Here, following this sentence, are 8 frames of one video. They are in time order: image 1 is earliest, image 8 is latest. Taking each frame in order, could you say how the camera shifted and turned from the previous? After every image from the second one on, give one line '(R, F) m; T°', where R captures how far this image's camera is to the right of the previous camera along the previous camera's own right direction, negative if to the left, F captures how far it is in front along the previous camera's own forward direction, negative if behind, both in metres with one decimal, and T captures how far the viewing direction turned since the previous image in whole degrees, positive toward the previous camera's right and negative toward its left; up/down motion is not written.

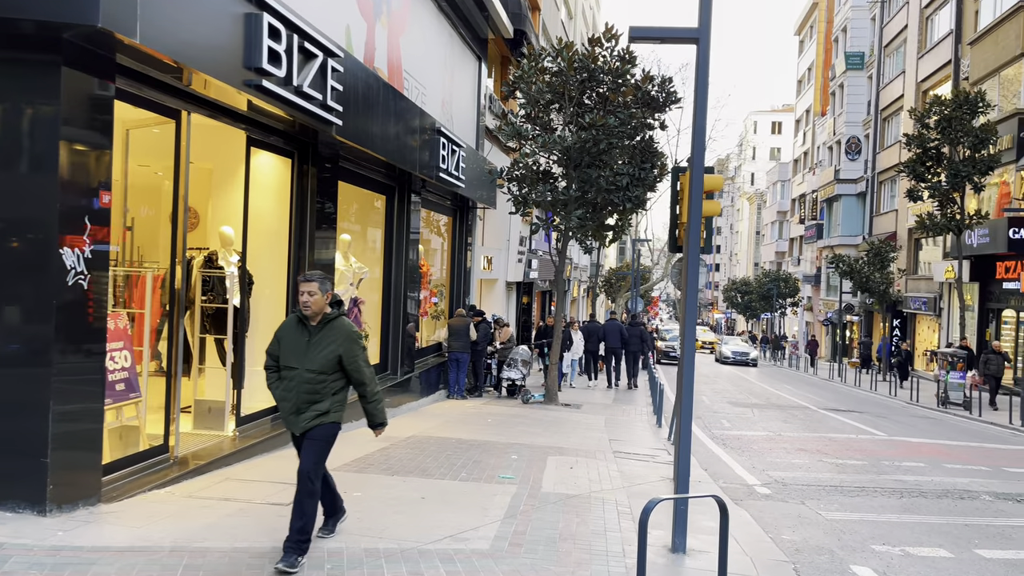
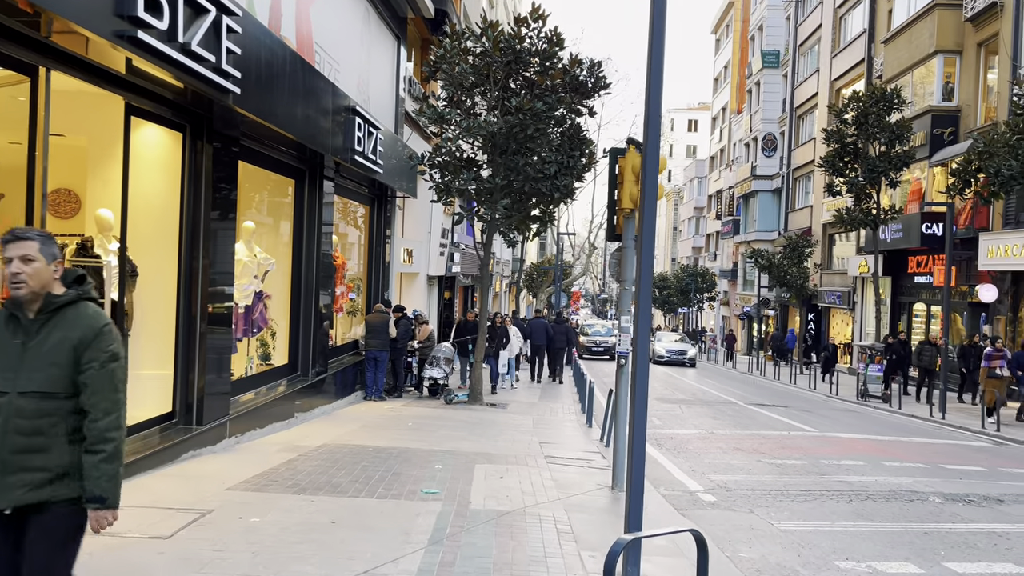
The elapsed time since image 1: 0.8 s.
(0.0, +0.9) m; +6°
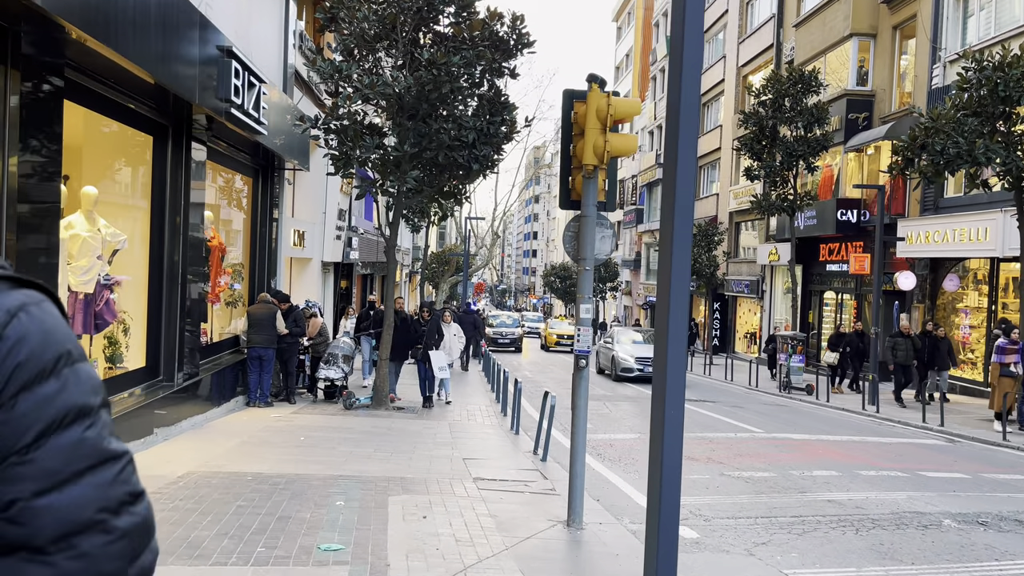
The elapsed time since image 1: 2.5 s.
(-0.2, +1.9) m; +7°
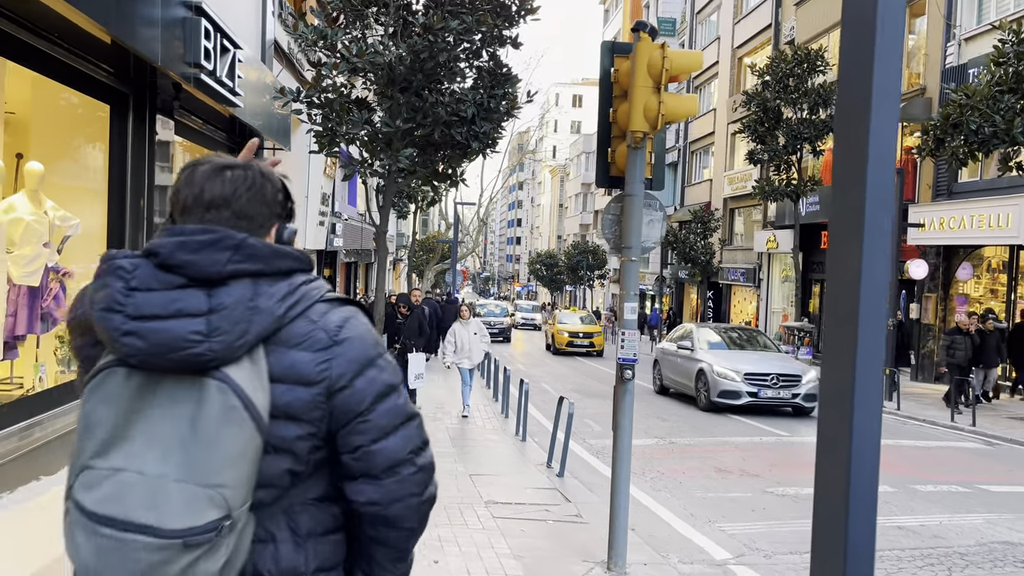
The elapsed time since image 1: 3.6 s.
(-0.3, +1.1) m; +1°
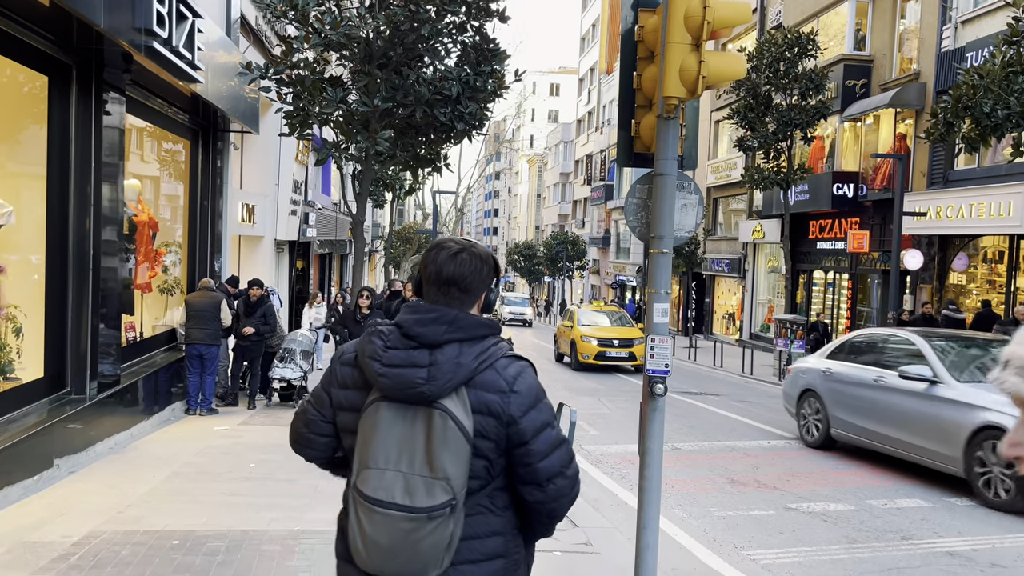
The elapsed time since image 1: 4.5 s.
(-0.2, +0.9) m; +2°
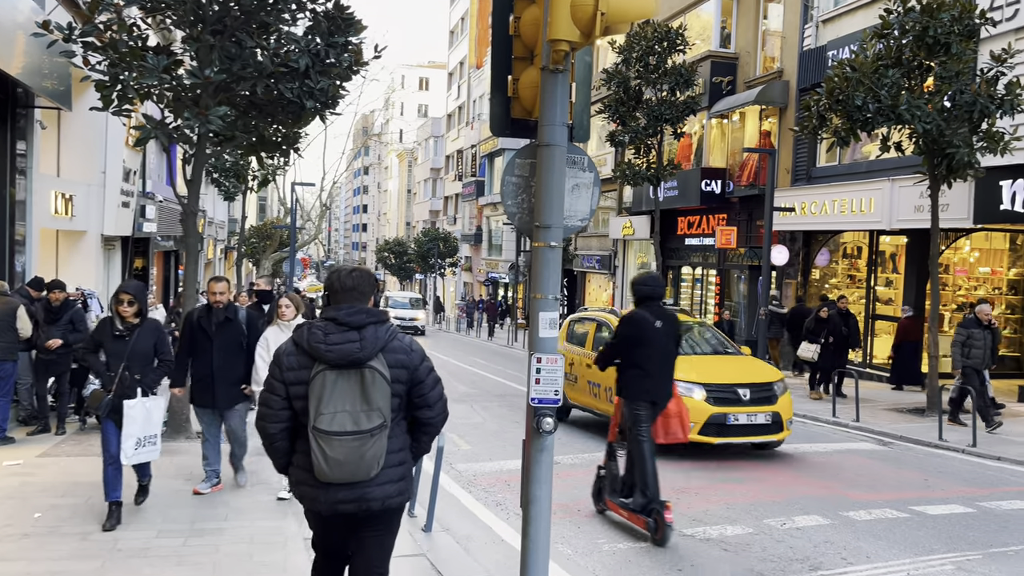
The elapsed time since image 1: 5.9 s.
(+0.1, +1.1) m; +9°
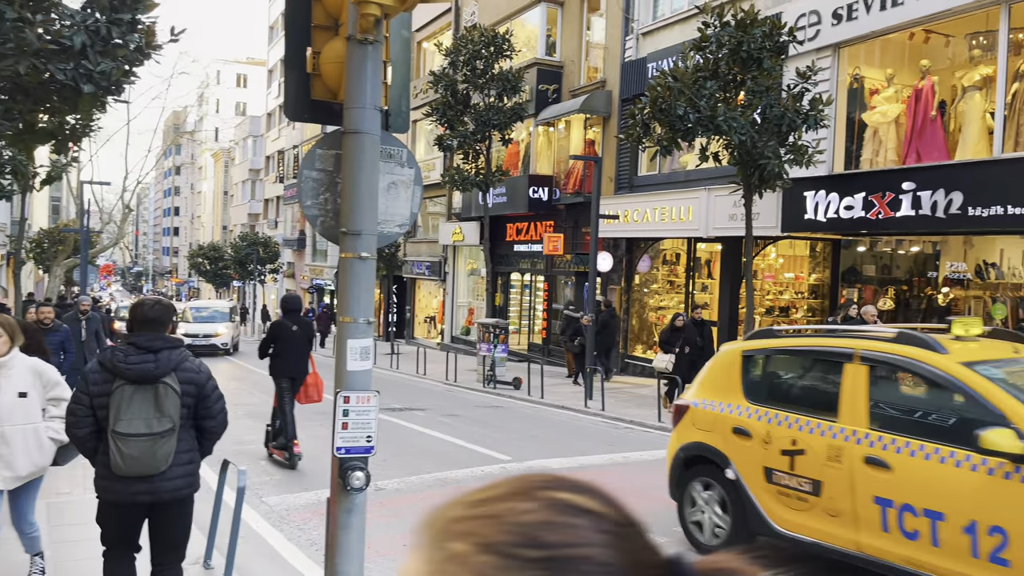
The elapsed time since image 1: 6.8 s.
(+0.1, +0.6) m; +12°
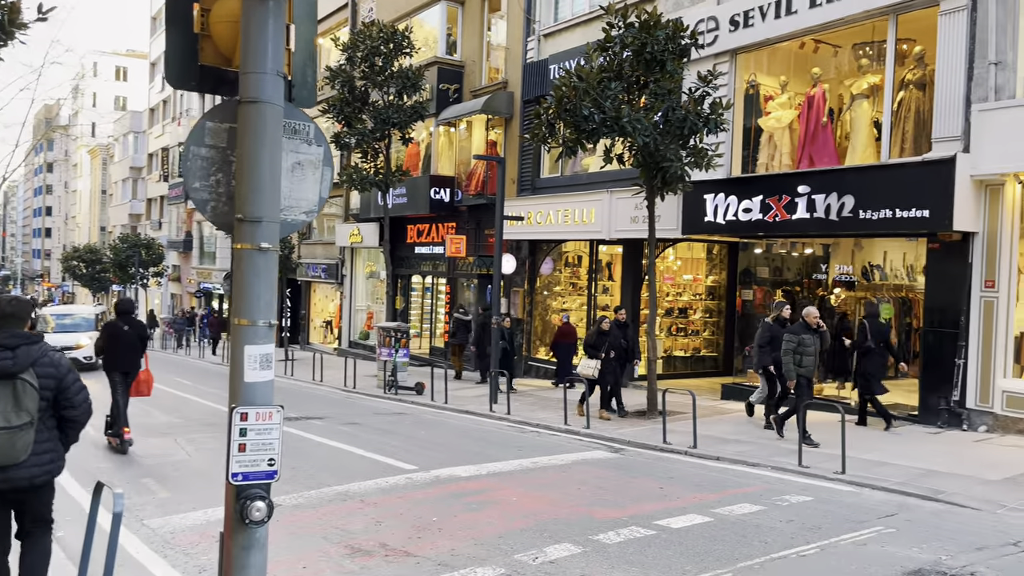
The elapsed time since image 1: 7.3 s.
(-0.1, +0.3) m; +7°
